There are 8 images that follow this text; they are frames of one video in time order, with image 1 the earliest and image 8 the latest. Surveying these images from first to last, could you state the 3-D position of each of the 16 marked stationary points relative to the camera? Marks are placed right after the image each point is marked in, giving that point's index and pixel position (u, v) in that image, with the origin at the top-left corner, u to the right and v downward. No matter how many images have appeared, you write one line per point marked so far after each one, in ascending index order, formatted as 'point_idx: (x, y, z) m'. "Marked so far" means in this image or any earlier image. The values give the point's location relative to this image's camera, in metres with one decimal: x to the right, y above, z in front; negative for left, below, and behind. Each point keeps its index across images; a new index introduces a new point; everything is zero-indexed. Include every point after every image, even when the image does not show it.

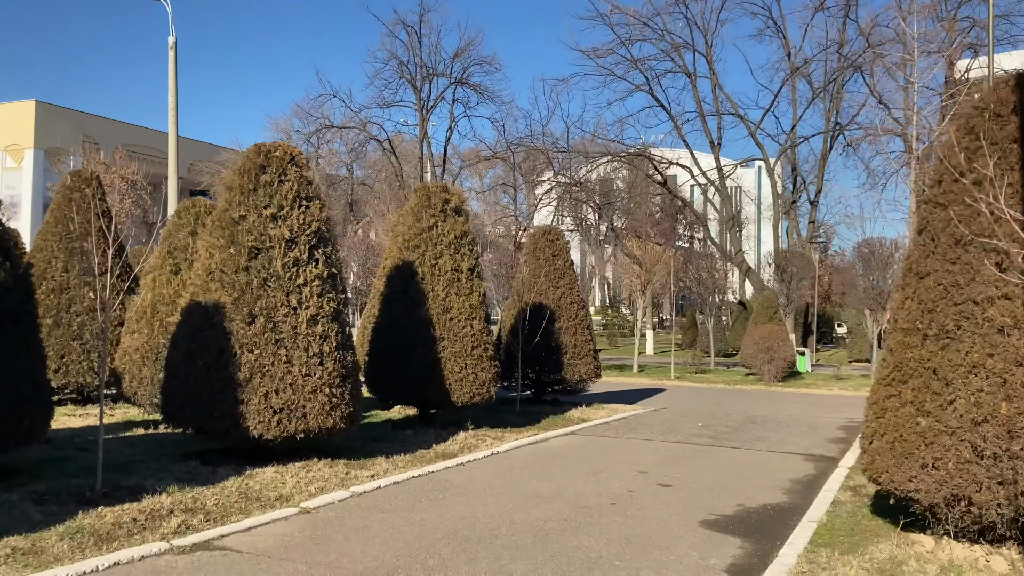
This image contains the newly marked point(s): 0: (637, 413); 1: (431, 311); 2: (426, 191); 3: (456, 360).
0: (+1.6, -1.6, +11.5) m
1: (-0.8, -0.2, +8.7) m
2: (-0.9, +1.0, +9.1) m
3: (-0.5, -0.7, +8.7) m
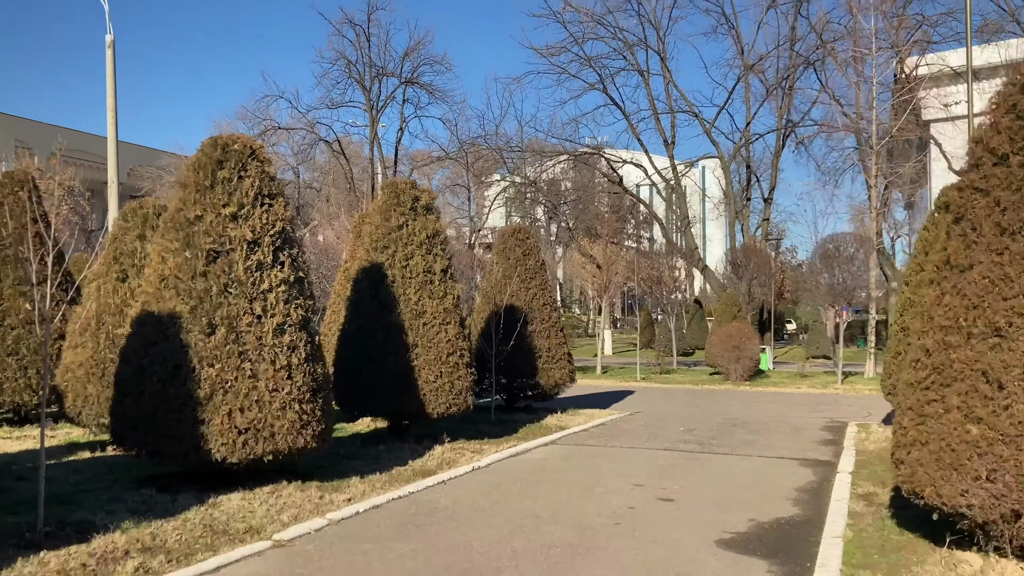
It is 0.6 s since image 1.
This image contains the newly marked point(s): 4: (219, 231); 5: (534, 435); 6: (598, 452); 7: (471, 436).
0: (+1.2, -1.6, +11.1) m
1: (-1.0, -0.3, +8.2) m
2: (-1.1, +0.9, +8.5) m
3: (-0.7, -0.7, +8.1) m
4: (-2.0, +0.4, +6.0) m
5: (+0.2, -1.5, +9.4) m
6: (+0.8, -1.5, +8.3) m
7: (-0.4, -1.5, +8.9) m
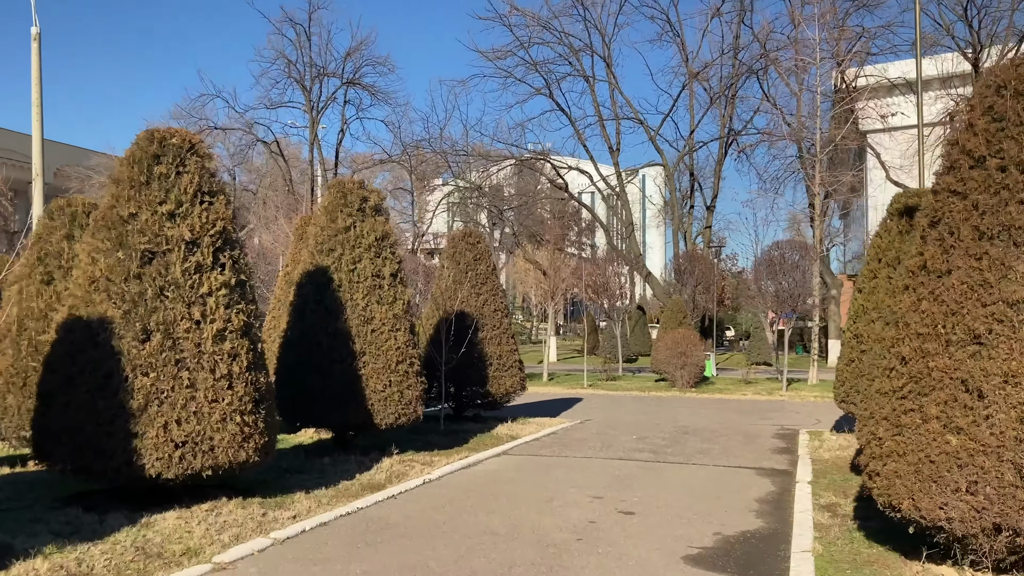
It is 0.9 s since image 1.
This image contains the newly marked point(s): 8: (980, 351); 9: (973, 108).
0: (+0.6, -1.7, +10.9) m
1: (-1.4, -0.3, +7.8) m
2: (-1.5, +0.9, +8.2) m
3: (-1.1, -0.8, +7.8) m
4: (-2.2, +0.4, +5.7) m
5: (-0.3, -1.6, +9.1) m
6: (+0.4, -1.6, +8.1) m
7: (-0.9, -1.5, +8.5) m
8: (+2.0, -0.3, +3.9) m
9: (+2.2, +0.9, +4.3) m
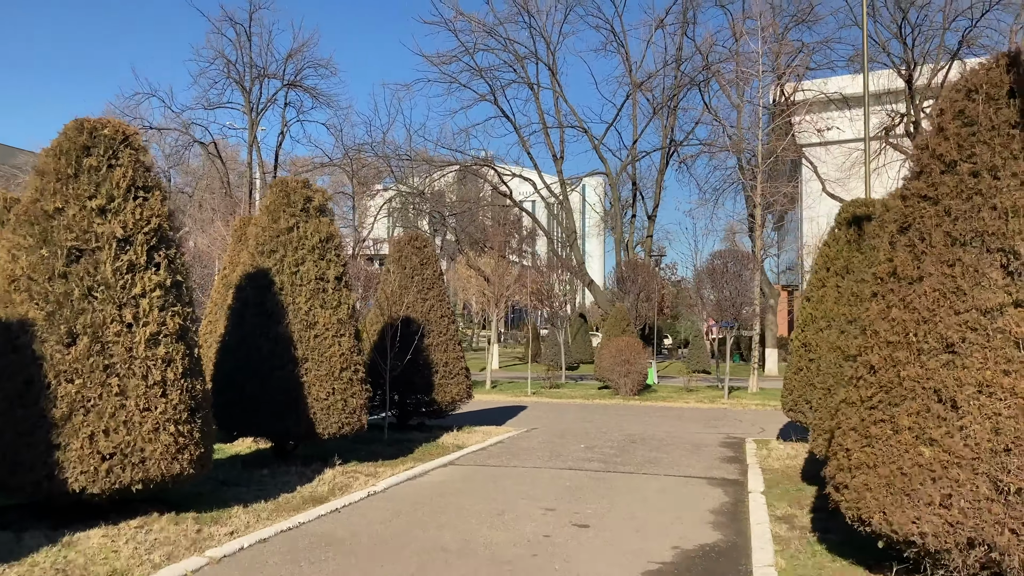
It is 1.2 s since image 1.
0: (0.0, -1.7, +10.6) m
1: (-1.8, -0.3, +7.5) m
2: (-2.0, +0.9, +7.8) m
3: (-1.6, -0.8, +7.5) m
4: (-2.5, +0.4, +5.3) m
5: (-0.8, -1.6, +8.8) m
6: (-0.1, -1.6, +7.9) m
7: (-1.4, -1.5, +8.2) m
8: (+1.9, -0.3, +3.8) m
9: (+2.0, +0.8, +4.2) m
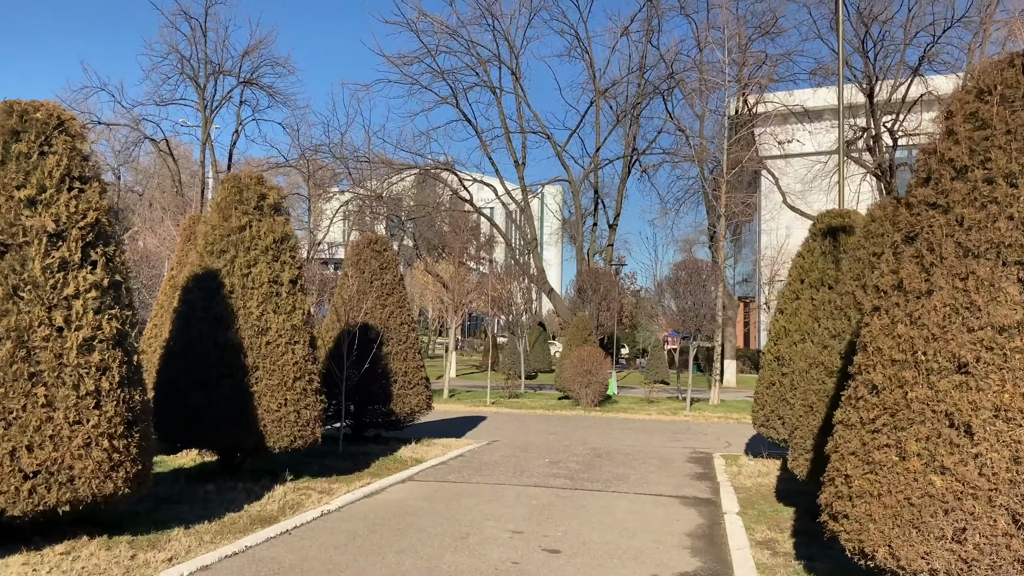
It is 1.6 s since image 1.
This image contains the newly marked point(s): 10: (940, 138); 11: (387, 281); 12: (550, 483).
0: (-0.5, -1.8, +10.2) m
1: (-2.1, -0.3, +7.0) m
2: (-2.2, +0.8, +7.3) m
3: (-1.8, -0.8, +7.0) m
4: (-2.6, +0.4, +4.8) m
5: (-1.1, -1.7, +8.3) m
6: (-0.4, -1.7, +7.5) m
7: (-1.7, -1.6, +7.8) m
8: (+1.8, -0.4, +3.5) m
9: (+1.9, +0.8, +3.9) m
10: (+1.9, +0.7, +4.0) m
11: (-1.4, +0.1, +10.1) m
12: (+0.3, -1.7, +8.0) m
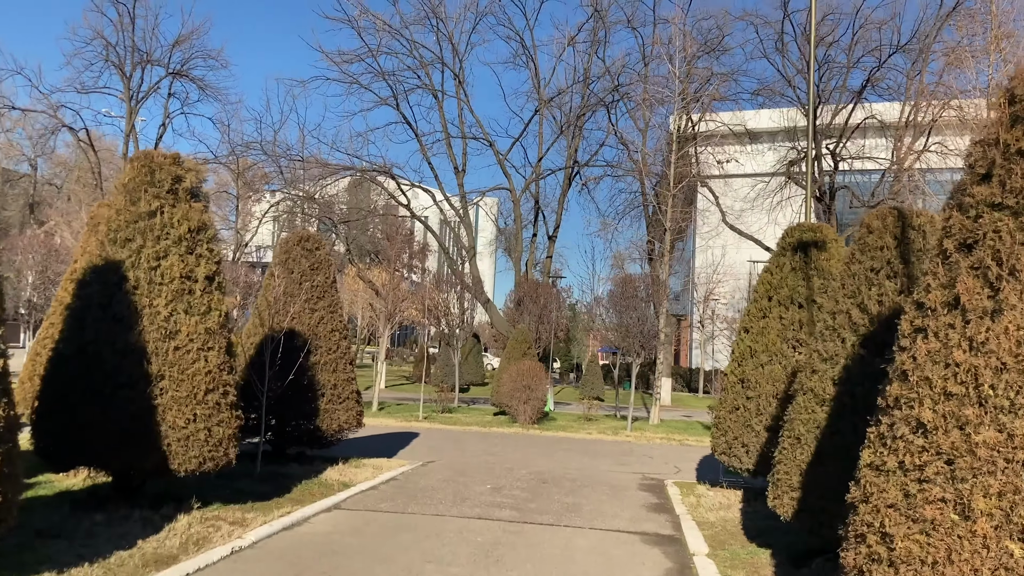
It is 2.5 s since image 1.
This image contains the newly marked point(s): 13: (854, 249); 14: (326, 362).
0: (-1.1, -1.9, +9.3) m
1: (-2.4, -0.3, +6.0) m
2: (-2.6, +0.9, +6.3) m
3: (-2.2, -0.8, +6.0) m
4: (-2.8, +0.4, +3.7) m
5: (-1.6, -1.7, +7.4) m
6: (-0.8, -1.7, +6.6) m
7: (-2.1, -1.6, +6.8) m
8: (+1.7, -0.4, +2.8) m
9: (+1.8, +0.7, +3.3) m
10: (+1.8, +0.6, +3.3) m
11: (-2.0, 0.0, +9.2) m
12: (-0.1, -1.8, +7.1) m
13: (+2.2, +0.2, +5.7) m
14: (-1.8, -0.7, +9.0) m
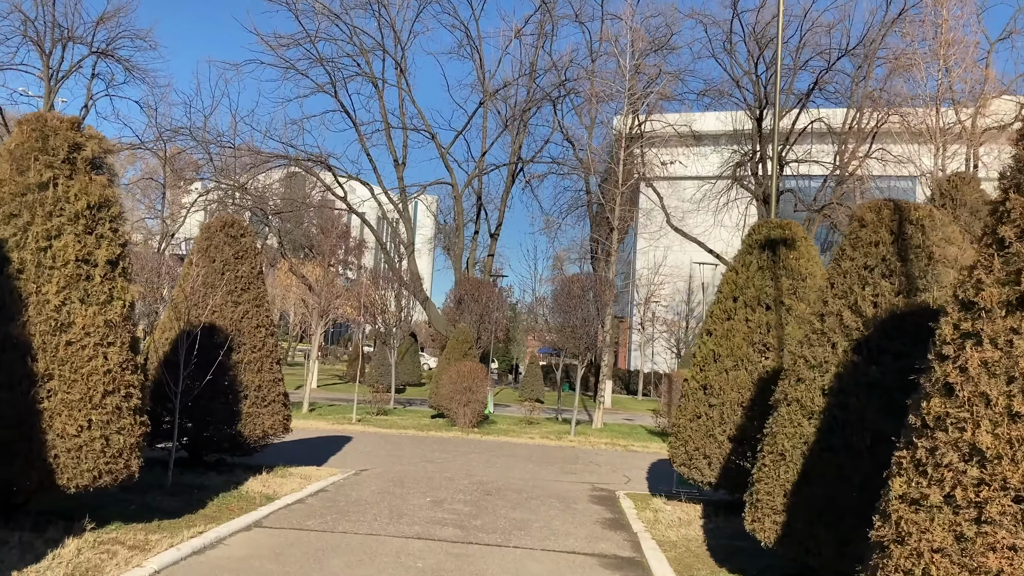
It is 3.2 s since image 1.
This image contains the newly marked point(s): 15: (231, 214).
0: (-1.7, -1.8, +8.5) m
1: (-2.7, -0.2, +5.1) m
2: (-2.9, +1.0, +5.5) m
3: (-2.5, -0.7, +5.1) m
4: (-2.9, +0.5, +2.8) m
5: (-2.0, -1.6, +6.6) m
6: (-1.2, -1.6, +5.8) m
7: (-2.5, -1.5, +5.9) m
8: (+1.6, -0.4, +2.2) m
9: (+1.7, +0.7, +2.7) m
10: (+1.7, +0.6, +2.7) m
11: (-2.5, +0.1, +8.3) m
12: (-0.5, -1.7, +6.4) m
13: (+1.9, +0.2, +5.2) m
14: (-2.3, -0.6, +8.1) m
15: (-2.6, +0.7, +8.4) m
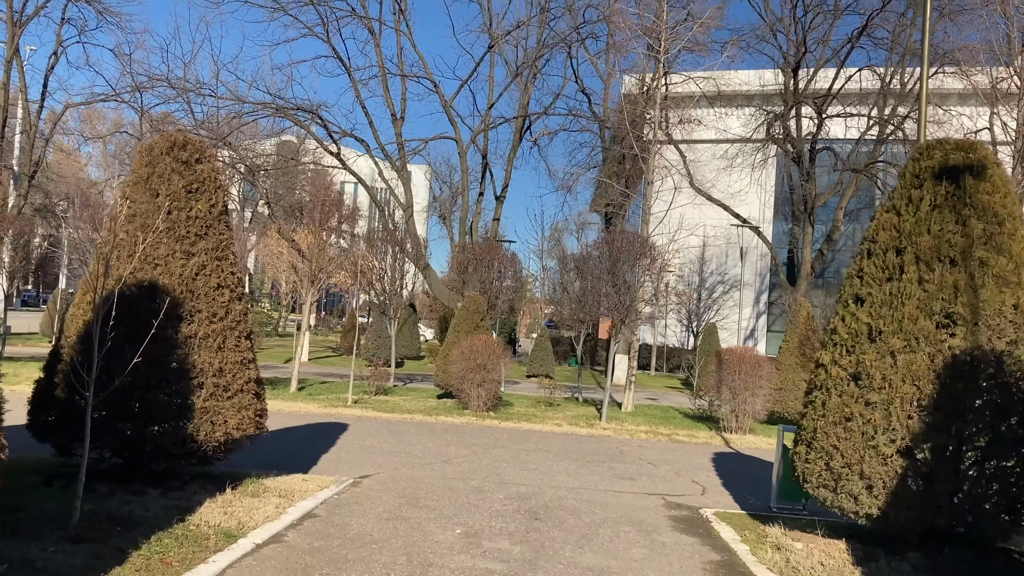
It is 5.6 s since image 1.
0: (-1.3, -1.4, +6.2) m
1: (-2.3, 0.0, +2.7) m
2: (-2.4, +1.2, +3.1) m
3: (-2.1, -0.5, +2.8) m
4: (-2.5, +0.7, +0.5) m
5: (-1.6, -1.3, +4.3) m
6: (-0.8, -1.4, +3.5) m
7: (-2.1, -1.2, +3.6) m
8: (+2.1, -0.3, -0.1) m
9: (+2.2, +0.8, +0.3) m
10: (+2.2, +0.8, +0.4) m
11: (-2.1, +0.5, +5.9) m
12: (-0.1, -1.4, +4.1) m
13: (+2.3, +0.5, +2.8) m
14: (-1.9, -0.3, +5.8) m
15: (-2.2, +1.1, +6.0) m
